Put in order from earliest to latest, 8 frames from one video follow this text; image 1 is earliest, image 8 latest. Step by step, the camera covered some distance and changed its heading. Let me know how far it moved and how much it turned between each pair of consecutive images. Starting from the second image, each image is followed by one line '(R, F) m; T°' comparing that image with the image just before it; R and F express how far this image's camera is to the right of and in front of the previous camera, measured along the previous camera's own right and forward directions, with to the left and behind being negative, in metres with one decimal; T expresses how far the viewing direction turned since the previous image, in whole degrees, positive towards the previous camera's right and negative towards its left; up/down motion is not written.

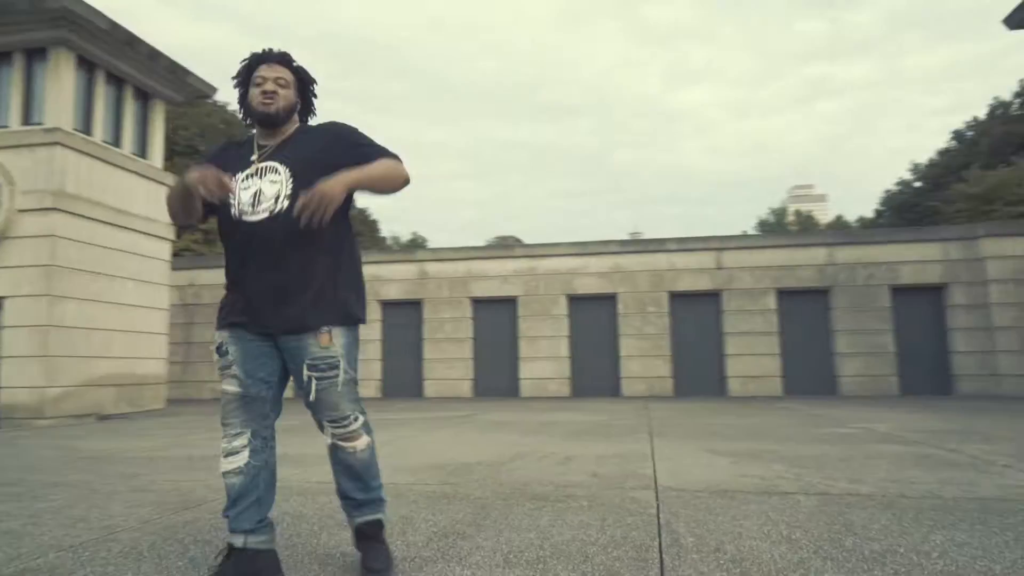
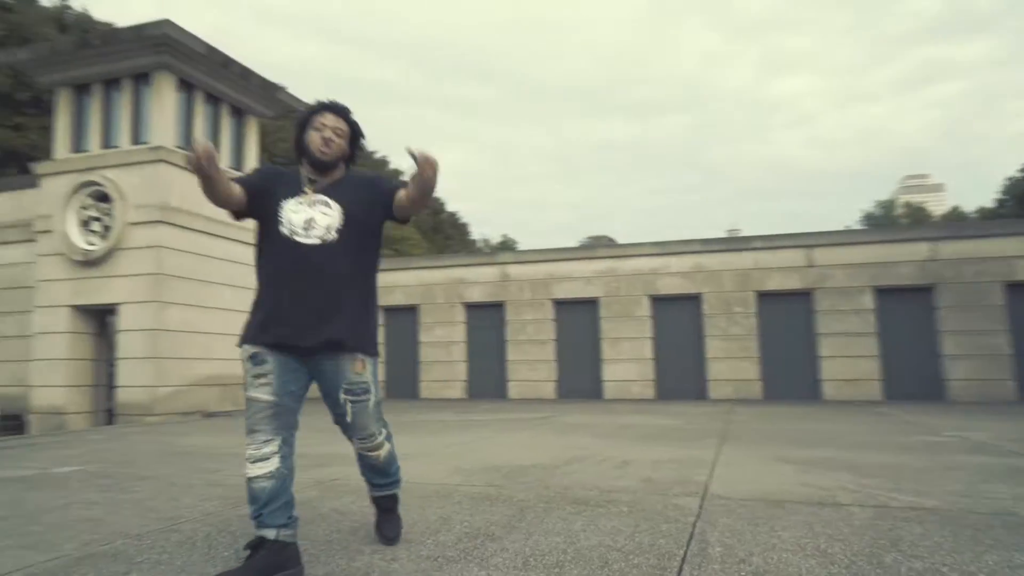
(+0.2, 0.0) m; -8°
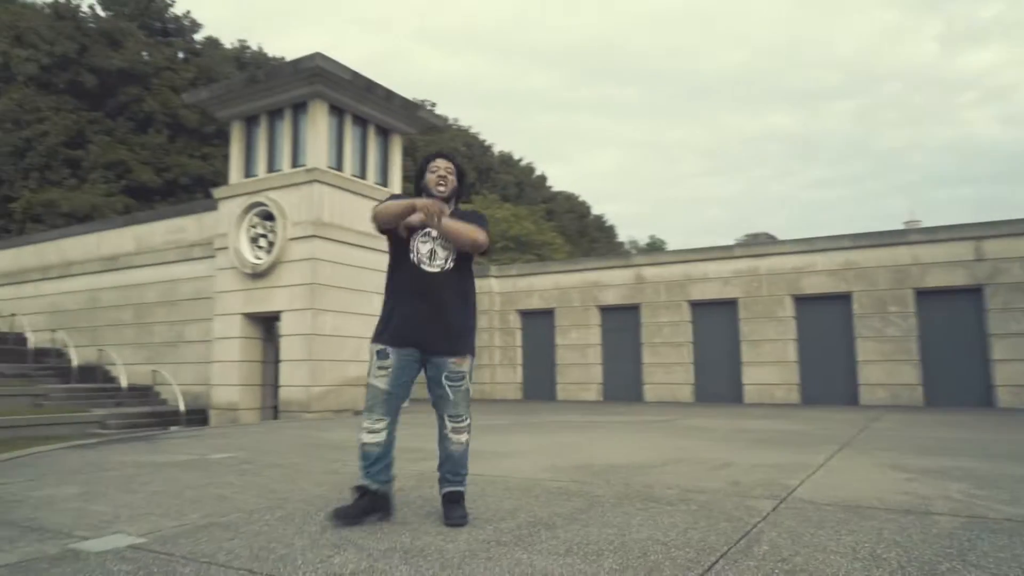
(+0.4, -0.1) m; -12°
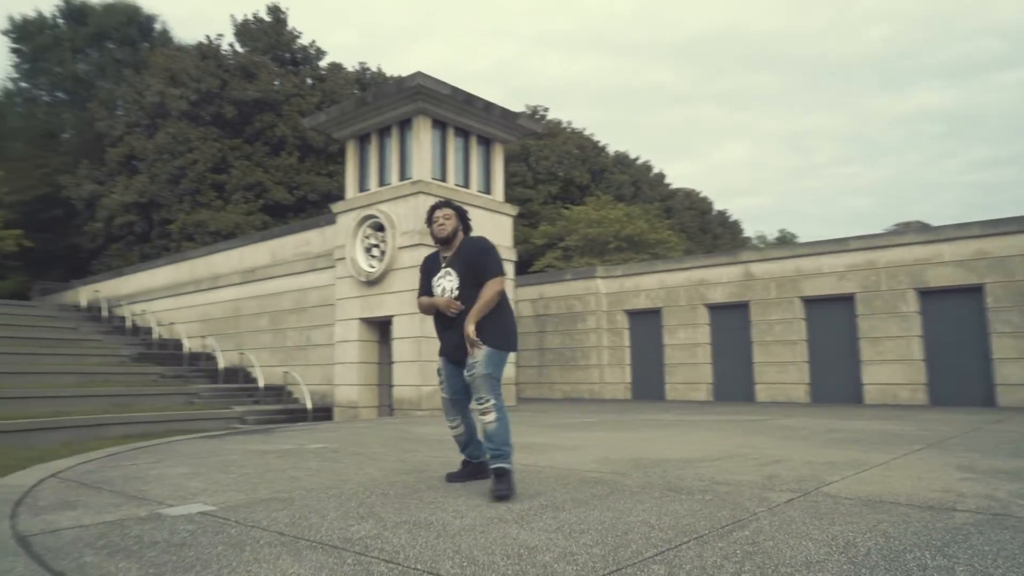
(+0.5, -0.2) m; -10°
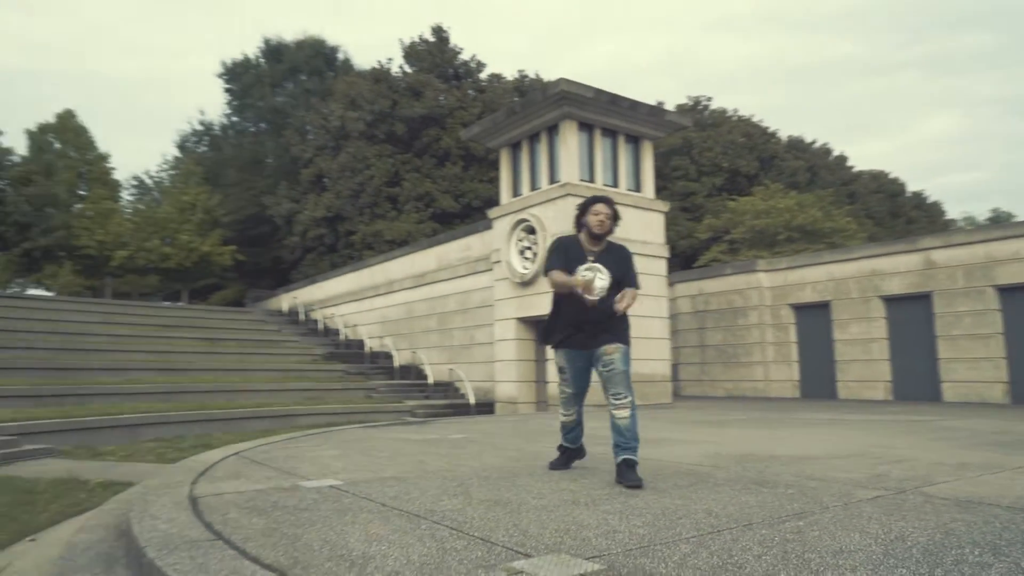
(+0.5, -0.2) m; -14°
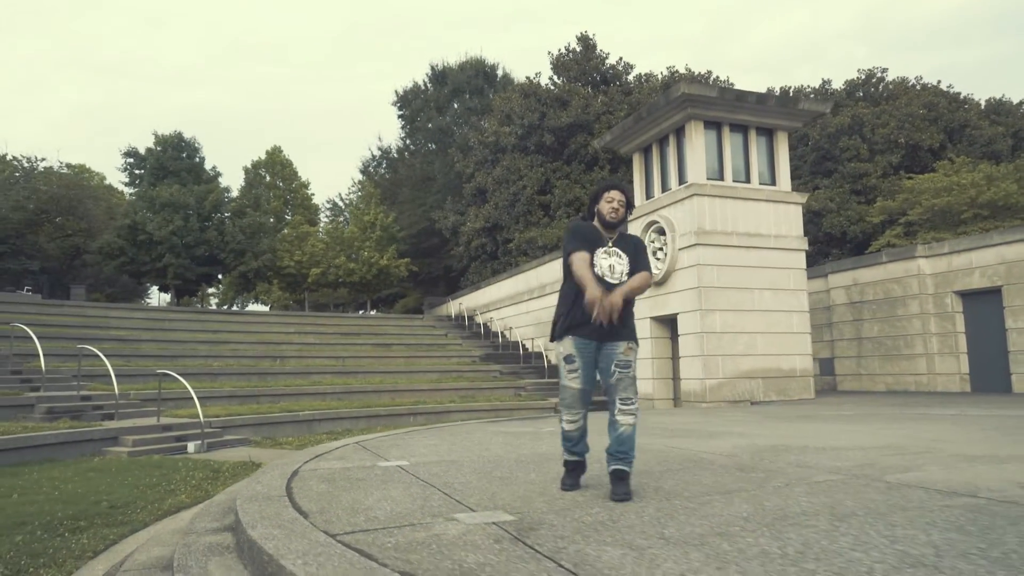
(+1.0, -0.7) m; -15°
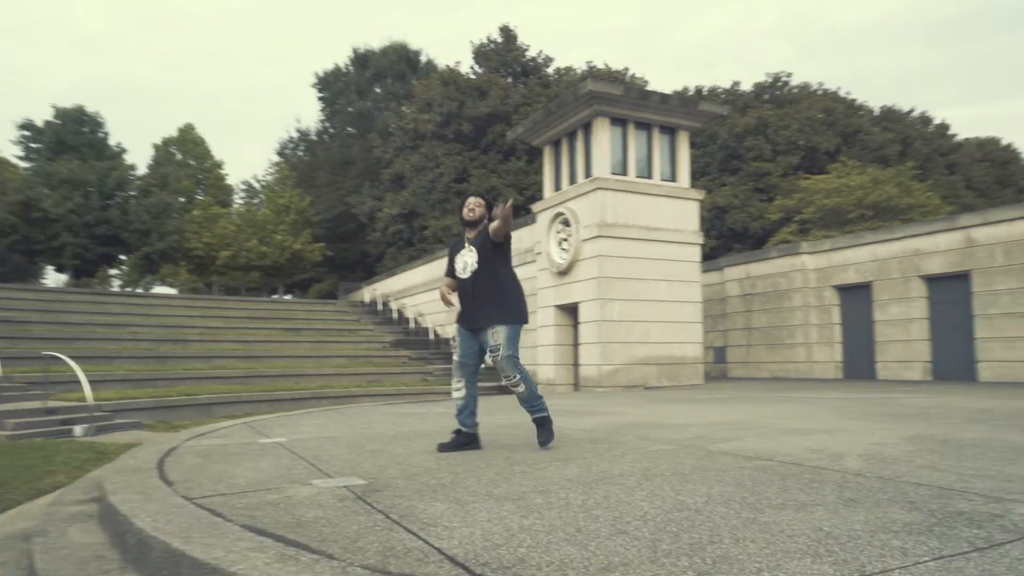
(+0.3, -0.3) m; +6°
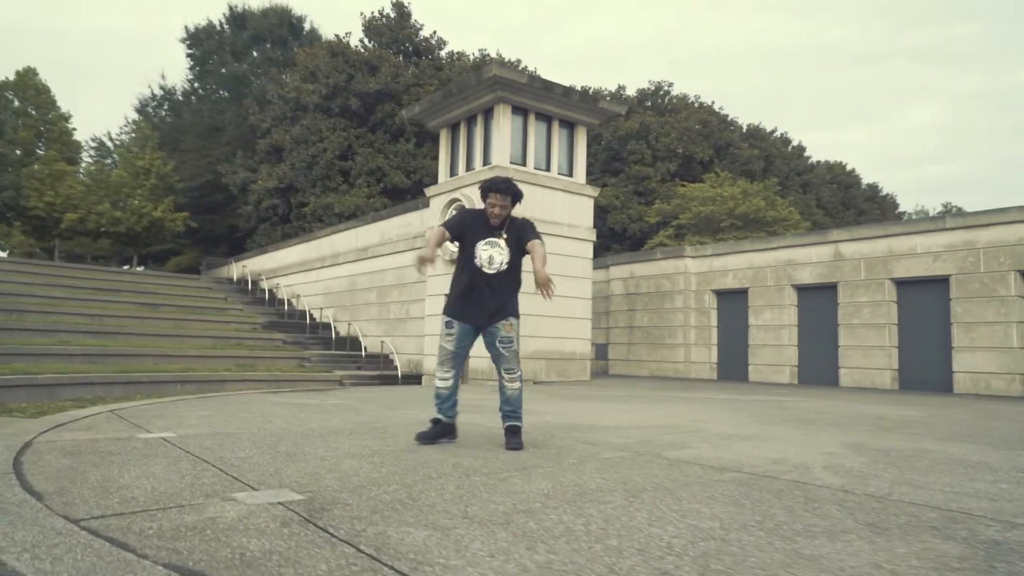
(-0.4, +0.5) m; +11°
